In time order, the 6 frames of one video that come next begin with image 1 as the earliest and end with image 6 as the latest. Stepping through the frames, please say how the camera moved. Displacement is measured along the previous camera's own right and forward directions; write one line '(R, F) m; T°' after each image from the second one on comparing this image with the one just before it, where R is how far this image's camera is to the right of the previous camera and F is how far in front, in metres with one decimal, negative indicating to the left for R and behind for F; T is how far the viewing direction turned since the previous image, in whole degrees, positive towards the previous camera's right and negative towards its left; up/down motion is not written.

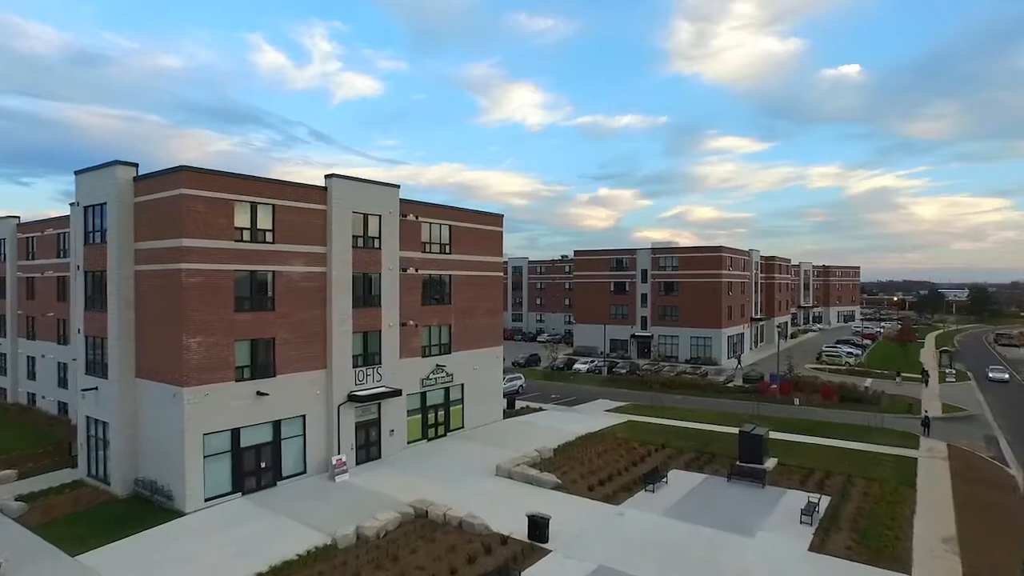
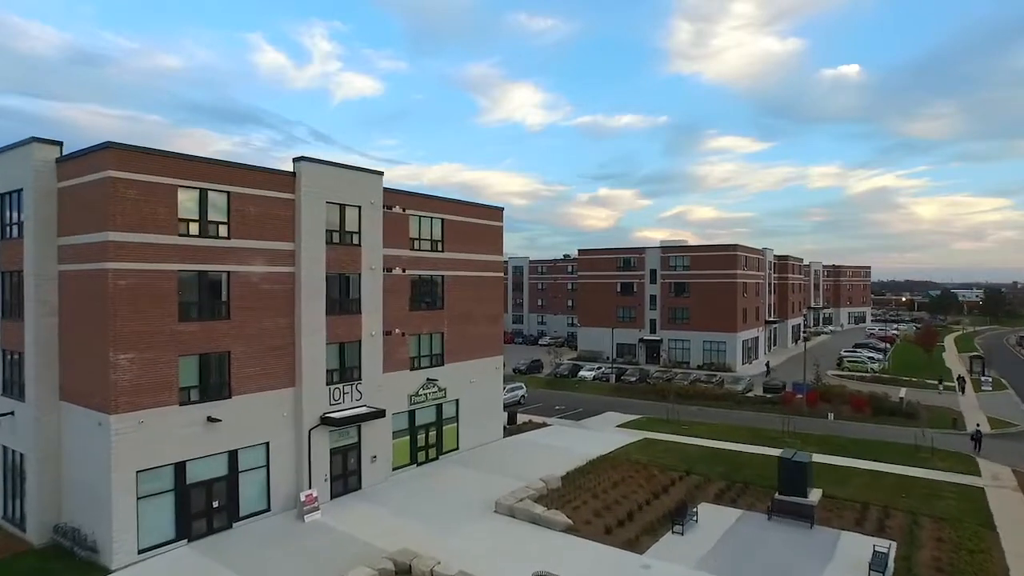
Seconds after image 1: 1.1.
(-0.1, +3.5) m; 0°
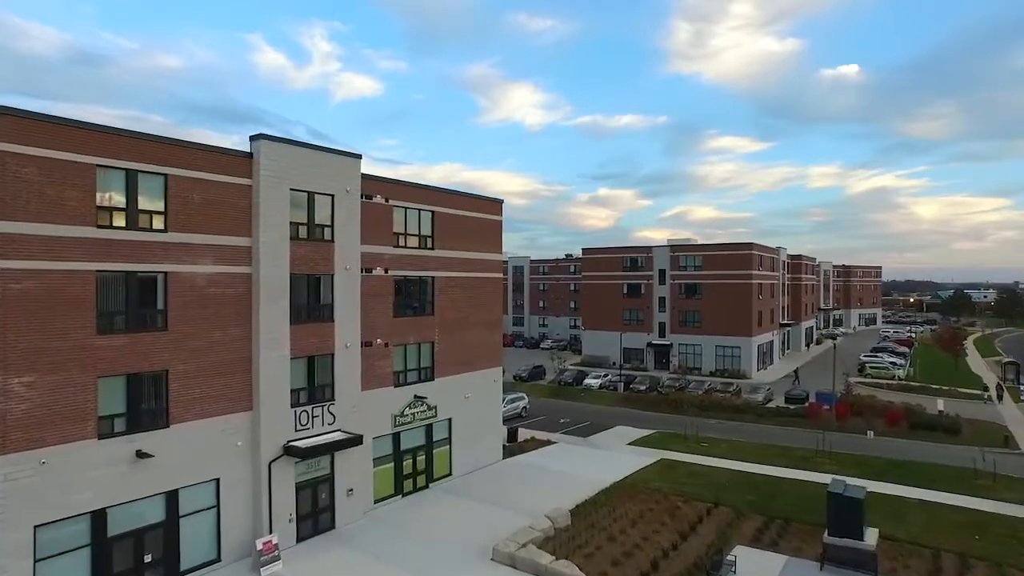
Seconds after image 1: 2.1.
(0.0, +3.3) m; 0°
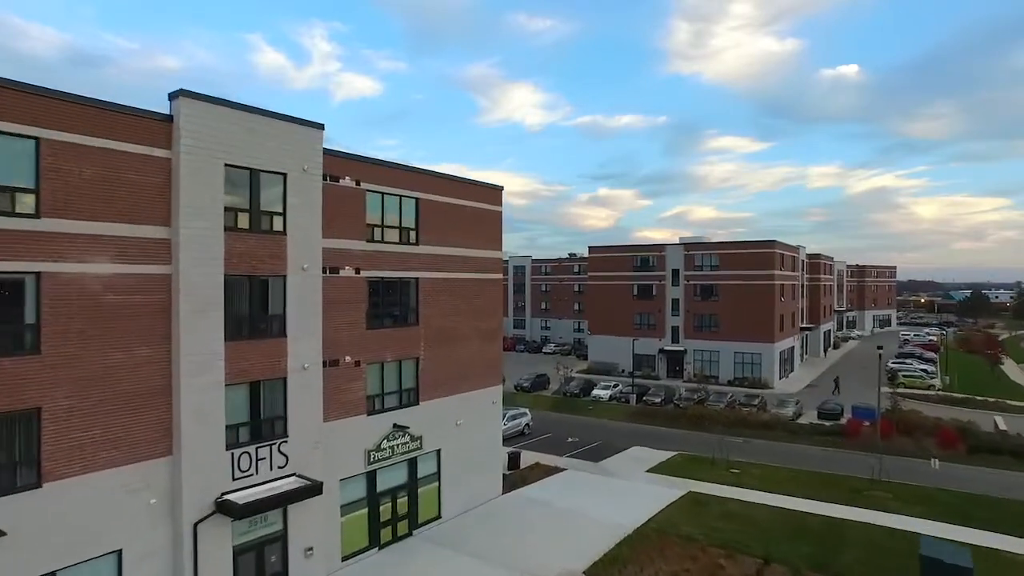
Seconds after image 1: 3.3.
(-0.1, +4.0) m; 0°
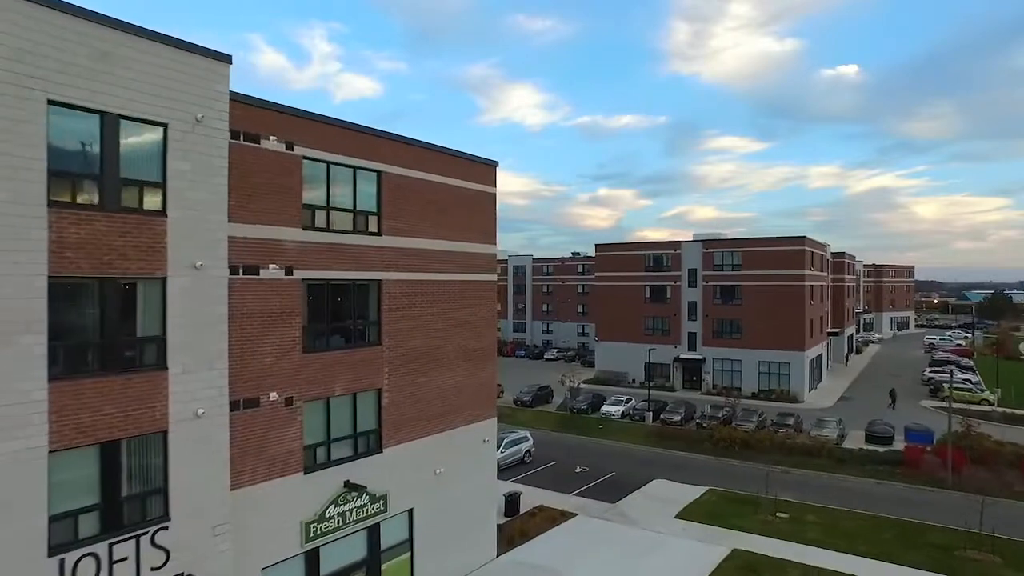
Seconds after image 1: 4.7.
(+0.1, +4.8) m; 0°
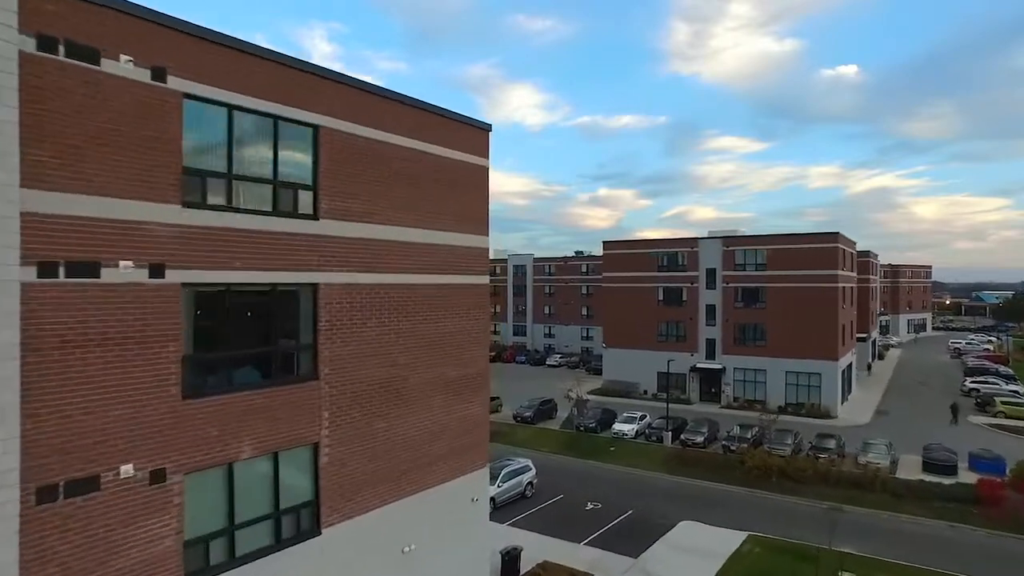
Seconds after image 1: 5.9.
(+0.1, +4.3) m; 0°
